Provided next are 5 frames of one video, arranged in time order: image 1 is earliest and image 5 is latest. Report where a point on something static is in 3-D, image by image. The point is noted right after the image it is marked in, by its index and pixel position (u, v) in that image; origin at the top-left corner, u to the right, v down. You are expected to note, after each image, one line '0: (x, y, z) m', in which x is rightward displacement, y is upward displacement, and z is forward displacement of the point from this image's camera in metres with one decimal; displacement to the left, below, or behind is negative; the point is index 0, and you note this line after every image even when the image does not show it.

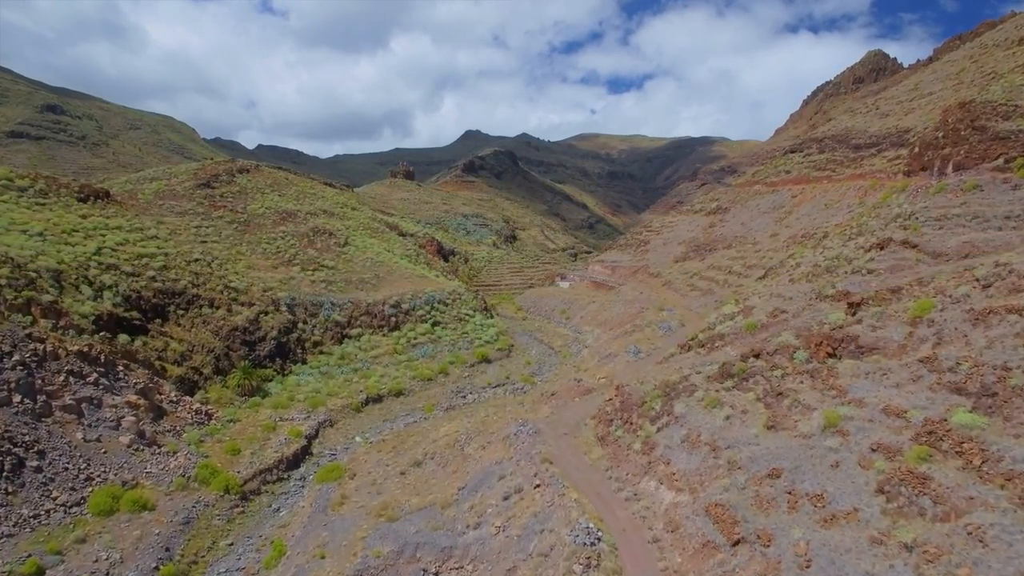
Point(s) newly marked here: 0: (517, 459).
0: (+0.1, -4.7, +15.4) m
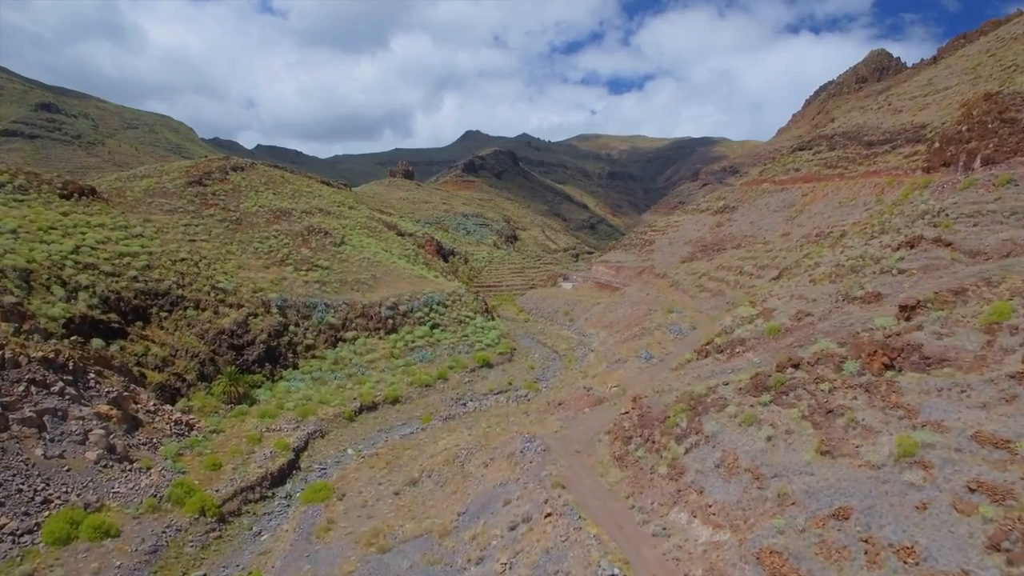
0: (+0.3, -4.7, +13.8) m
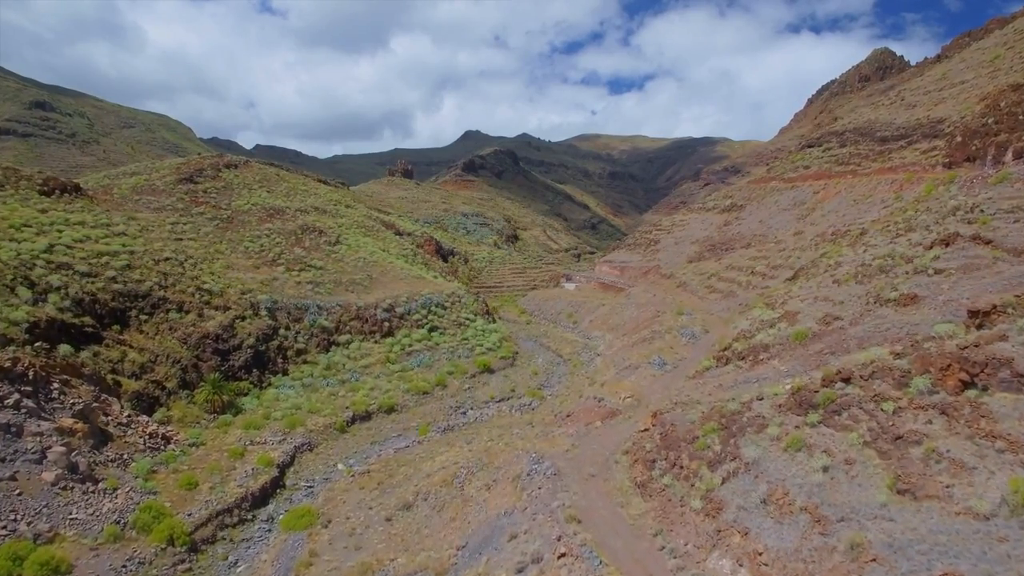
0: (+0.4, -4.8, +12.1) m
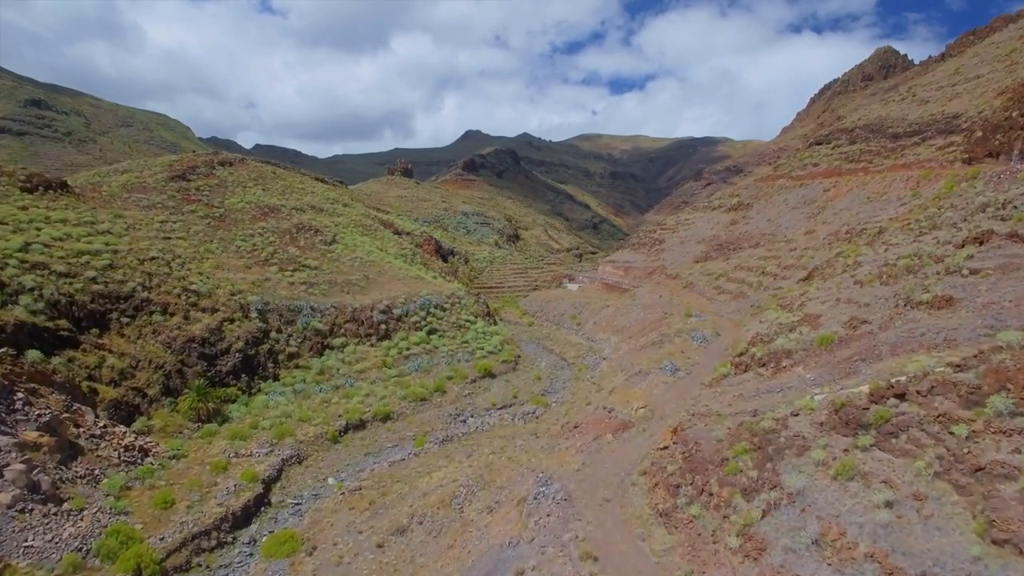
0: (+0.5, -4.8, +10.7) m
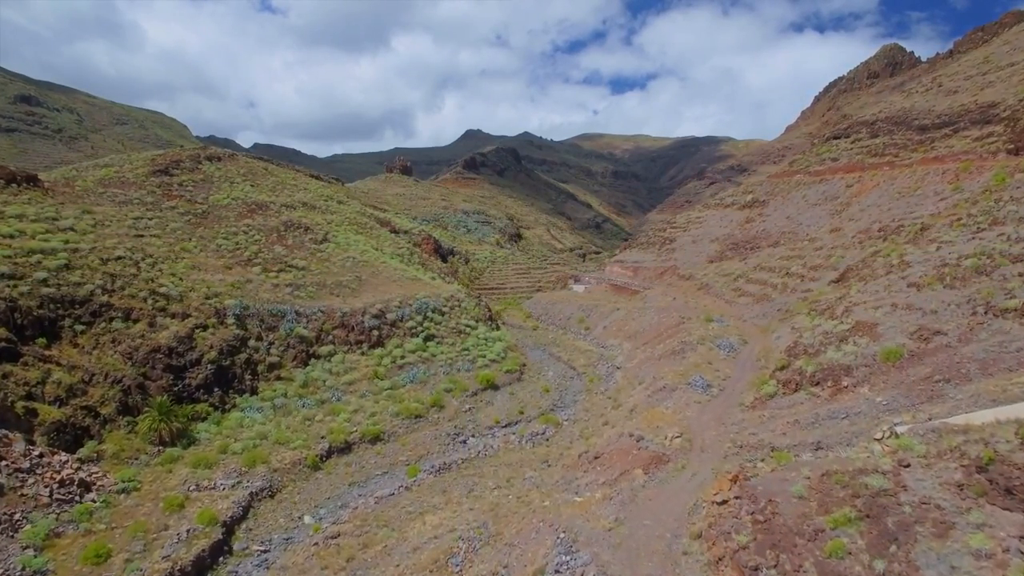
0: (+0.8, -4.9, +7.8) m
